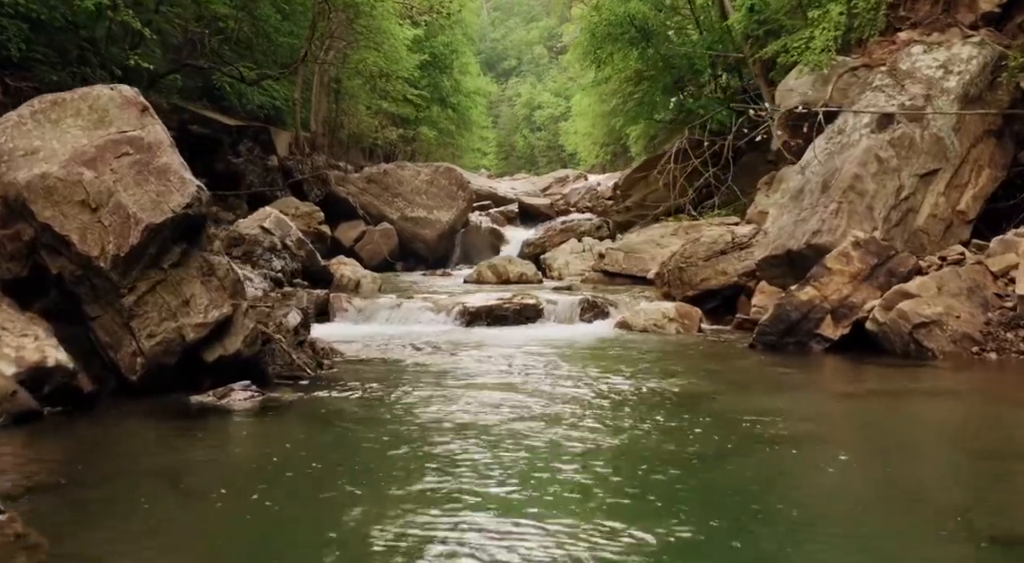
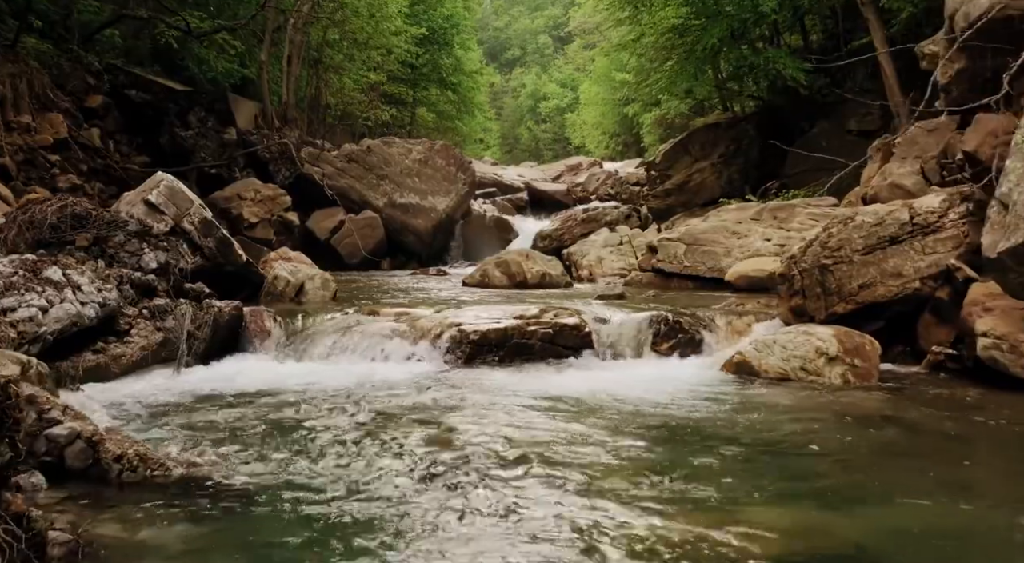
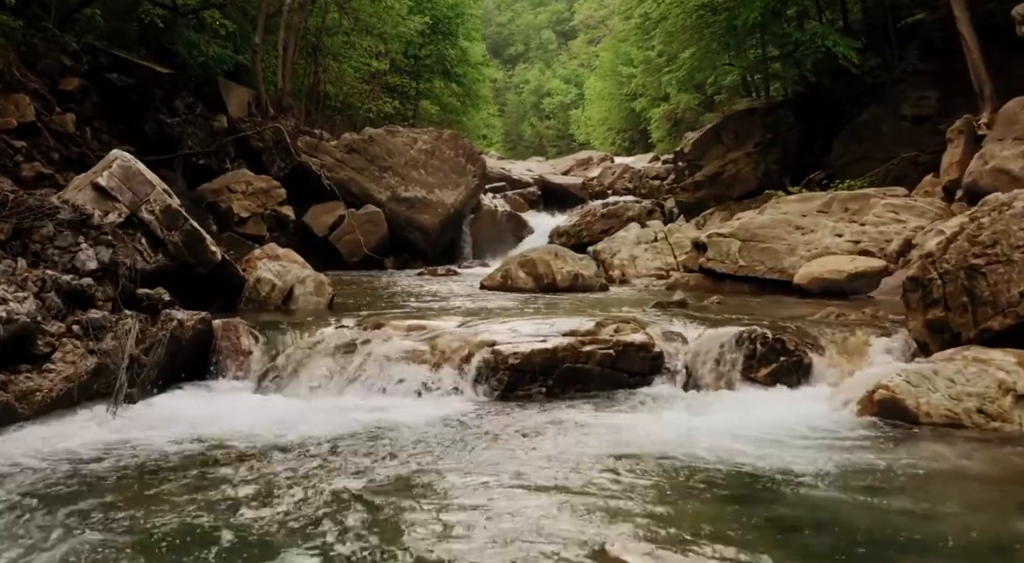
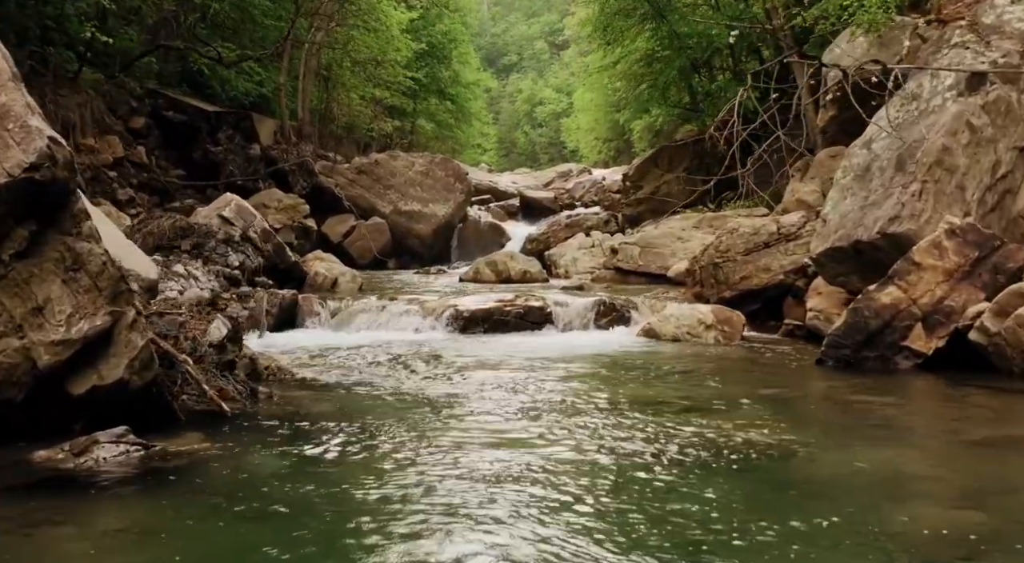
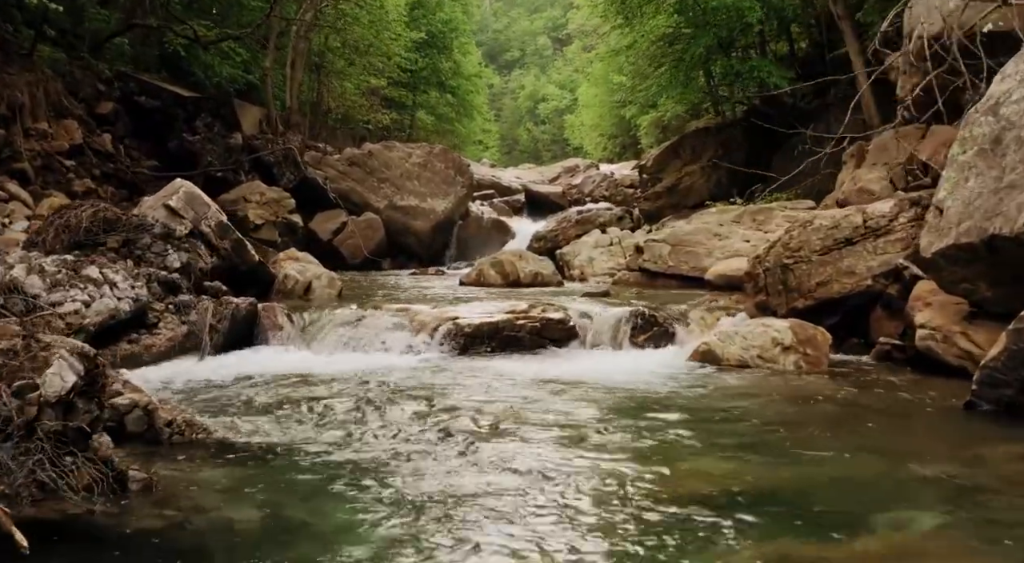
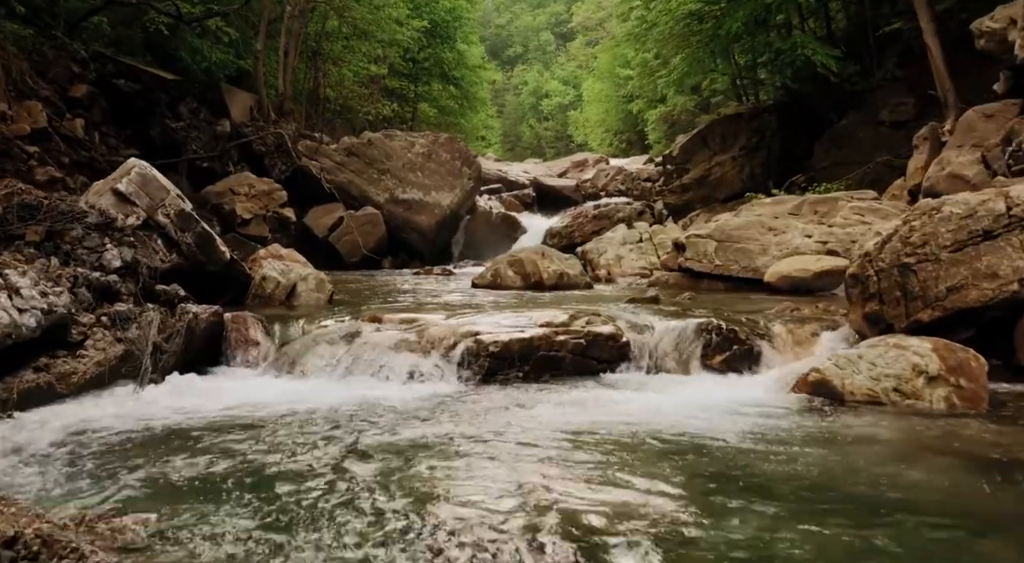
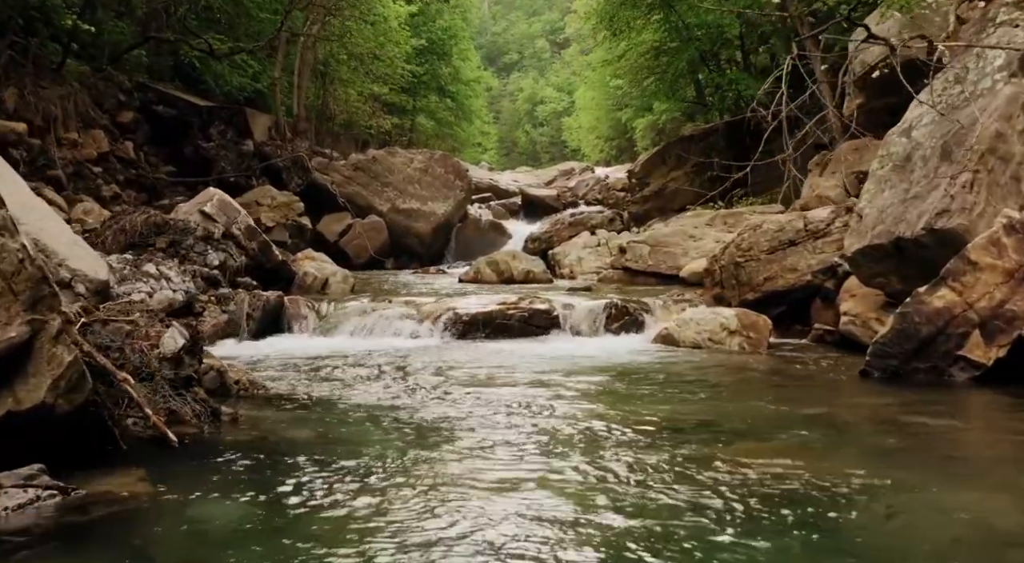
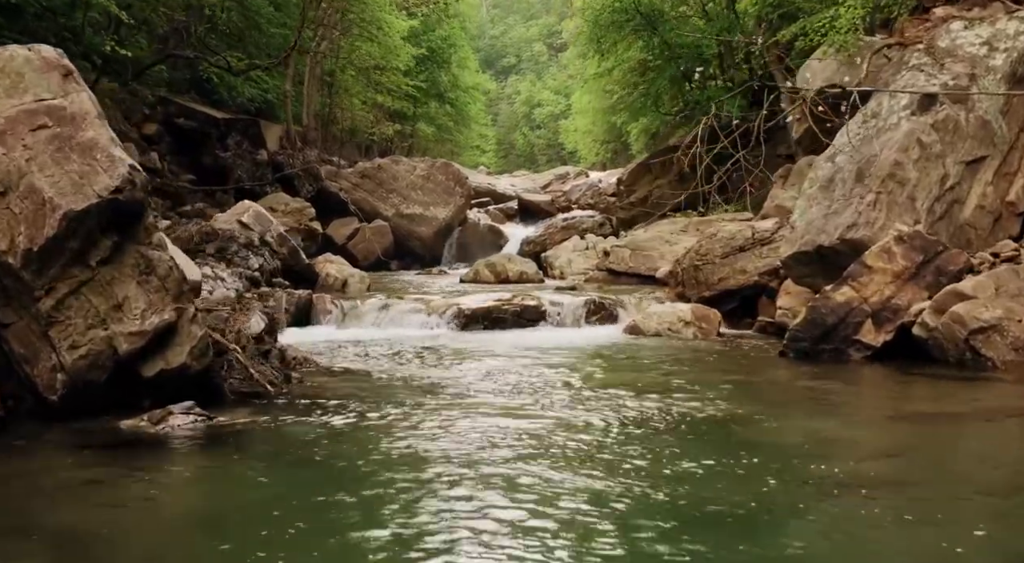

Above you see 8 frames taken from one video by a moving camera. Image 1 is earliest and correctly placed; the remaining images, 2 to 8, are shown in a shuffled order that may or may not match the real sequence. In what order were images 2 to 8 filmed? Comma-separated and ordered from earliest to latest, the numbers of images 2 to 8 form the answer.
8, 4, 7, 5, 2, 6, 3
